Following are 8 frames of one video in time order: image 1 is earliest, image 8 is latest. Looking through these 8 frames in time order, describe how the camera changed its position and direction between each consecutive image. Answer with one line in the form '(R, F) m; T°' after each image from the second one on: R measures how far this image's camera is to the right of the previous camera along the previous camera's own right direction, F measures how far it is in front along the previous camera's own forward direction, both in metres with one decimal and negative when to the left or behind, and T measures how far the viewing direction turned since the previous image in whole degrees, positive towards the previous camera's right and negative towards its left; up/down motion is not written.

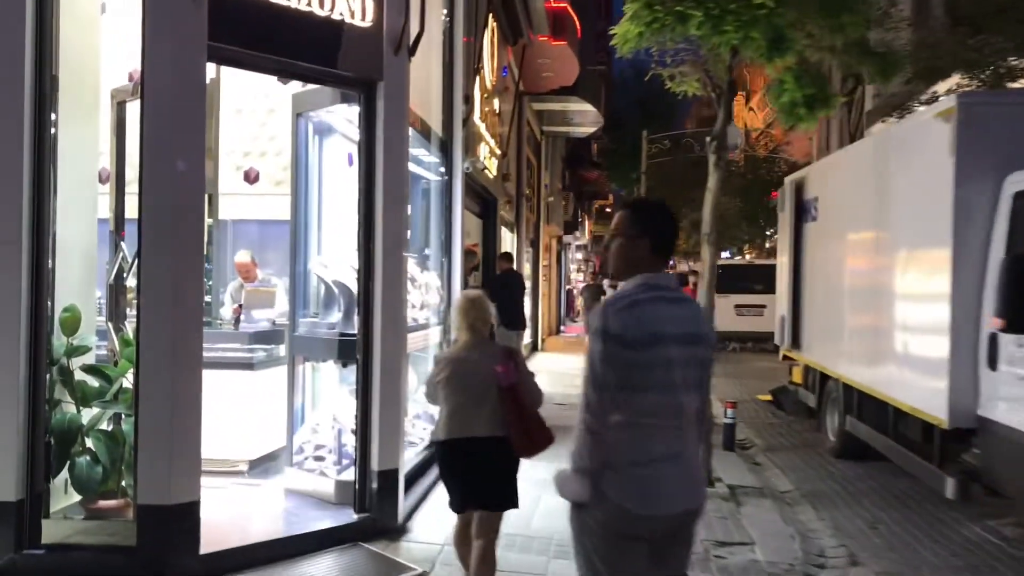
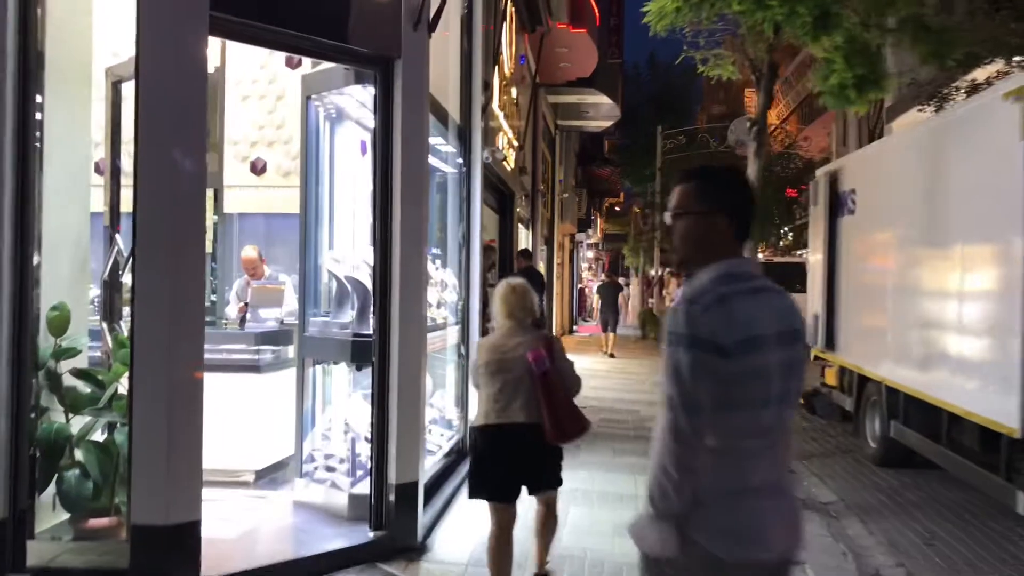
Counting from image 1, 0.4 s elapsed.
(-0.1, +0.5) m; 0°
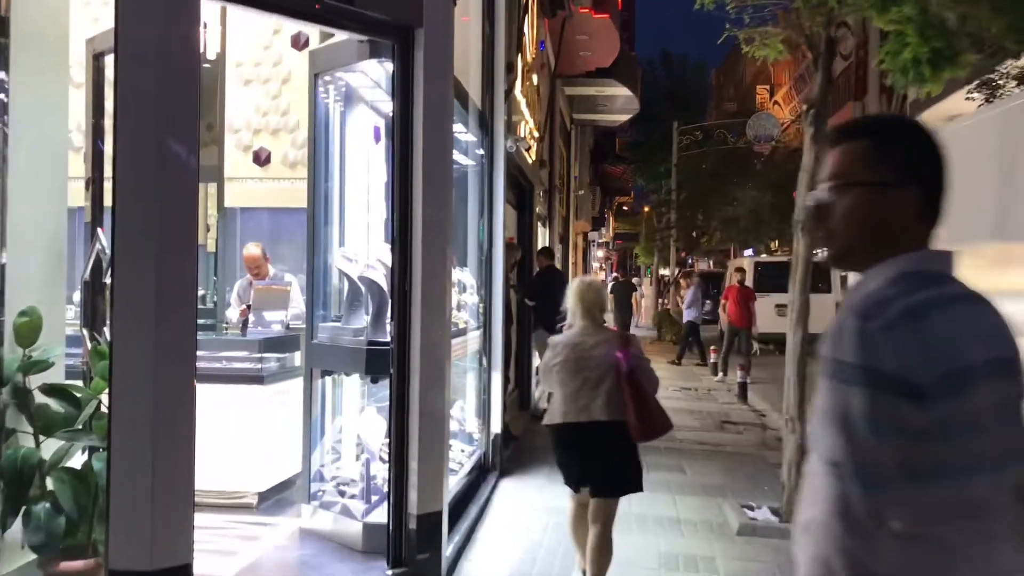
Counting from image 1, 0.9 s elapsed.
(-0.2, +0.7) m; 0°
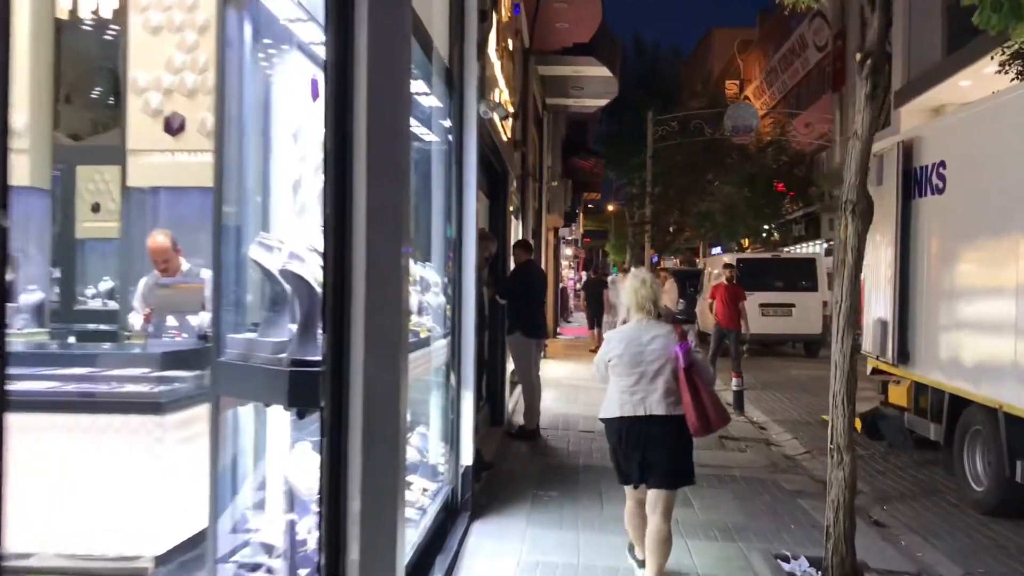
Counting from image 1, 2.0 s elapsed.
(-0.1, +1.3) m; +2°
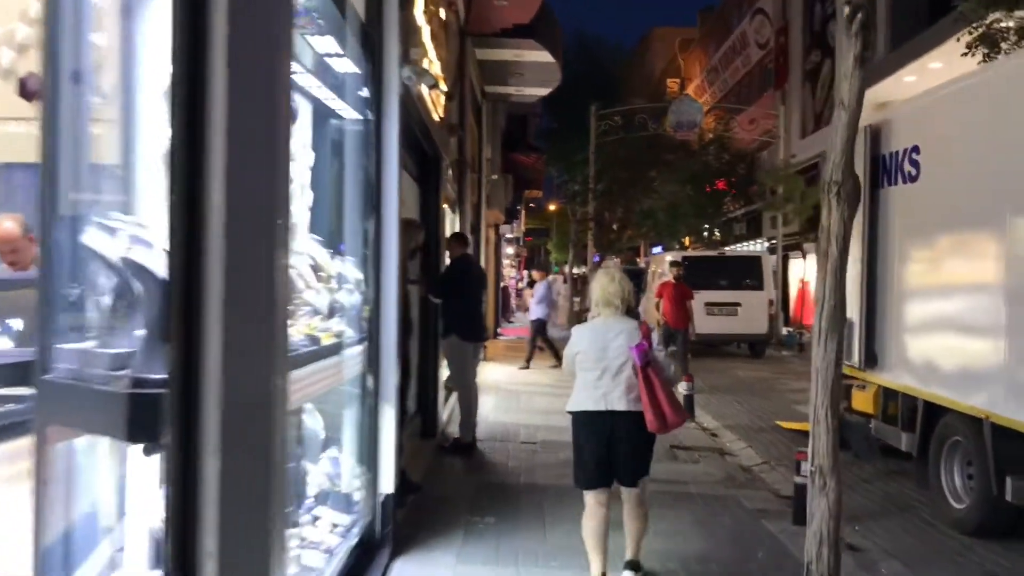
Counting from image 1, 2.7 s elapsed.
(+0.1, +0.8) m; +4°
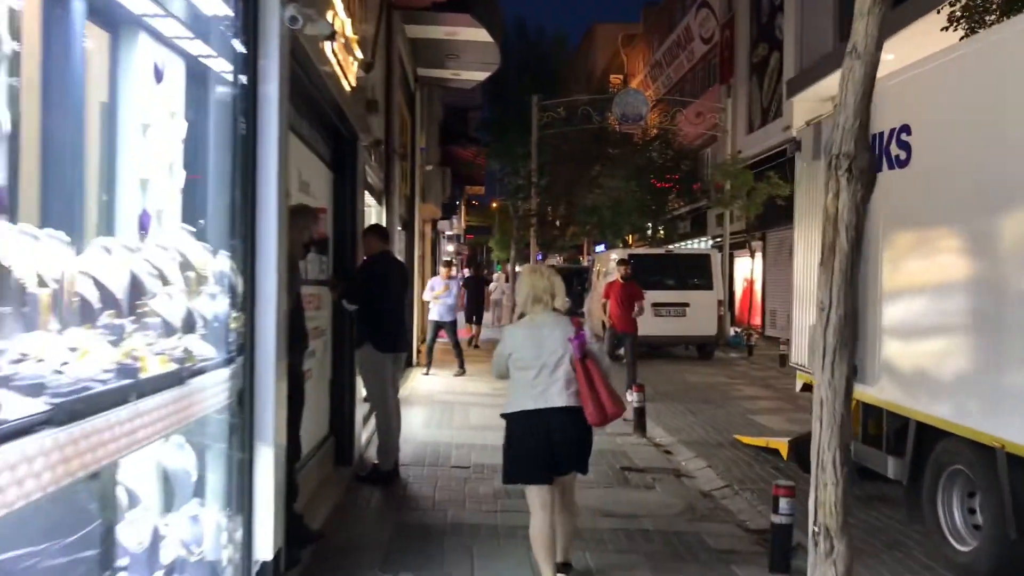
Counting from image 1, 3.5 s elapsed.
(+0.1, +1.1) m; +4°
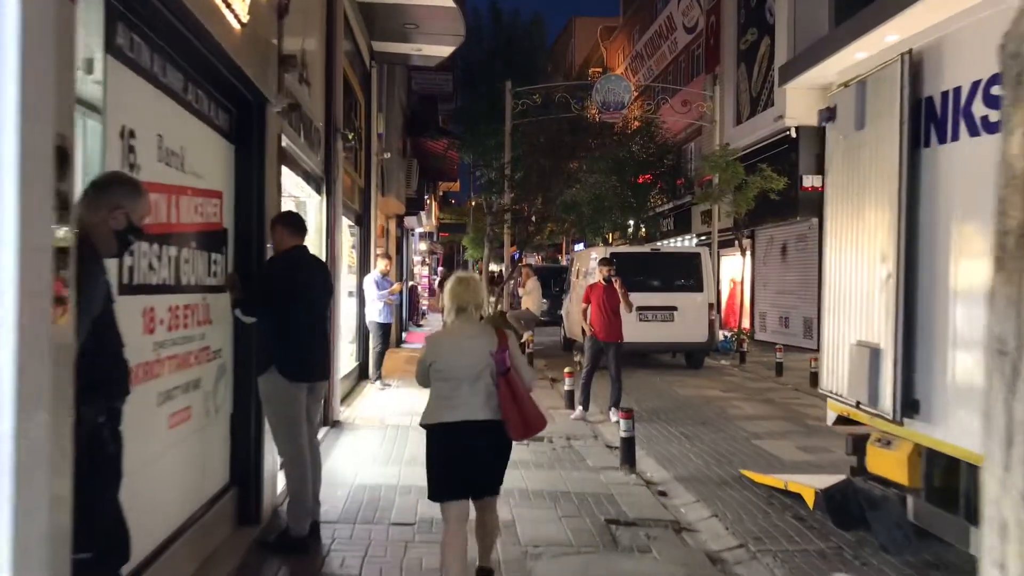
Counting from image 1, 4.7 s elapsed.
(+0.2, +1.6) m; +1°
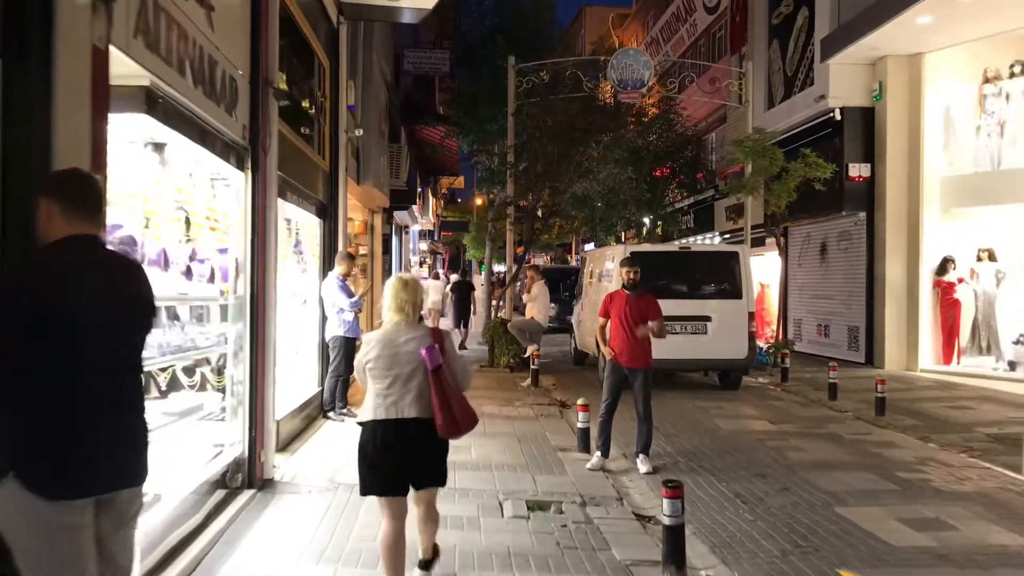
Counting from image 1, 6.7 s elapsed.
(+0.1, +2.4) m; -1°
